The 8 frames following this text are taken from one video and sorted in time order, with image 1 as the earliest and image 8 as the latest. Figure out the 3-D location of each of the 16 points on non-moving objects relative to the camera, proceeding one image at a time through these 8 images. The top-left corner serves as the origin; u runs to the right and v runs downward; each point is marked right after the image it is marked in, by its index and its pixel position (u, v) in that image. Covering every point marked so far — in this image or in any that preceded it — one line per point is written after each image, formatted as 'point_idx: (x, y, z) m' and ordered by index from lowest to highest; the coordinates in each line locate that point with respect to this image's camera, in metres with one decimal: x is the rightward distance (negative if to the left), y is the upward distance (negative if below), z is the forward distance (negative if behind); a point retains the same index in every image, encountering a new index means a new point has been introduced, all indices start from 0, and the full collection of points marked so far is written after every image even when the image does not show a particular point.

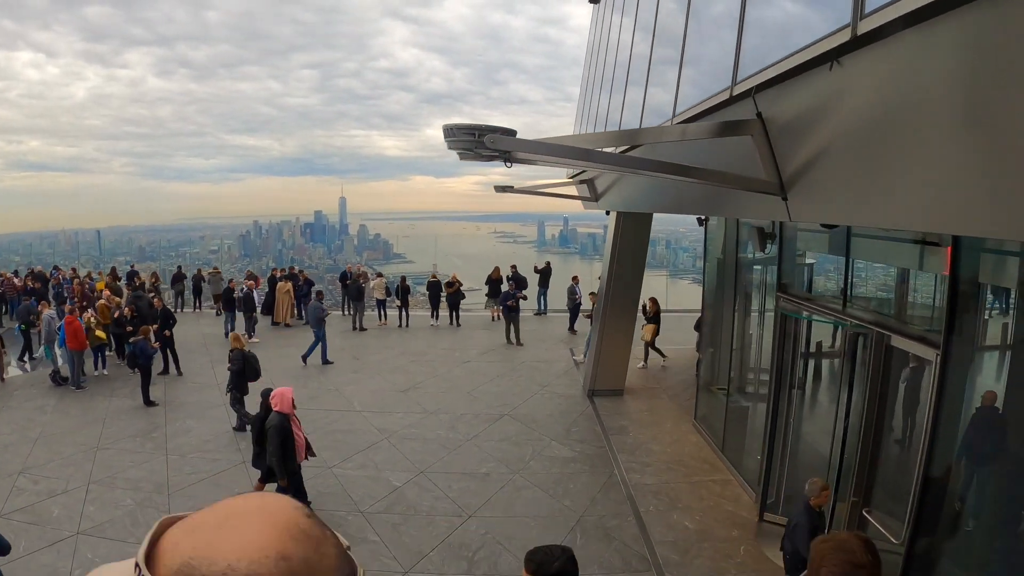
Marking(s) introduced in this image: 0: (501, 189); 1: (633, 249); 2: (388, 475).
0: (-0.3, +2.0, +12.2) m
1: (+2.3, +0.8, +12.0) m
2: (-1.7, -2.5, +8.2) m
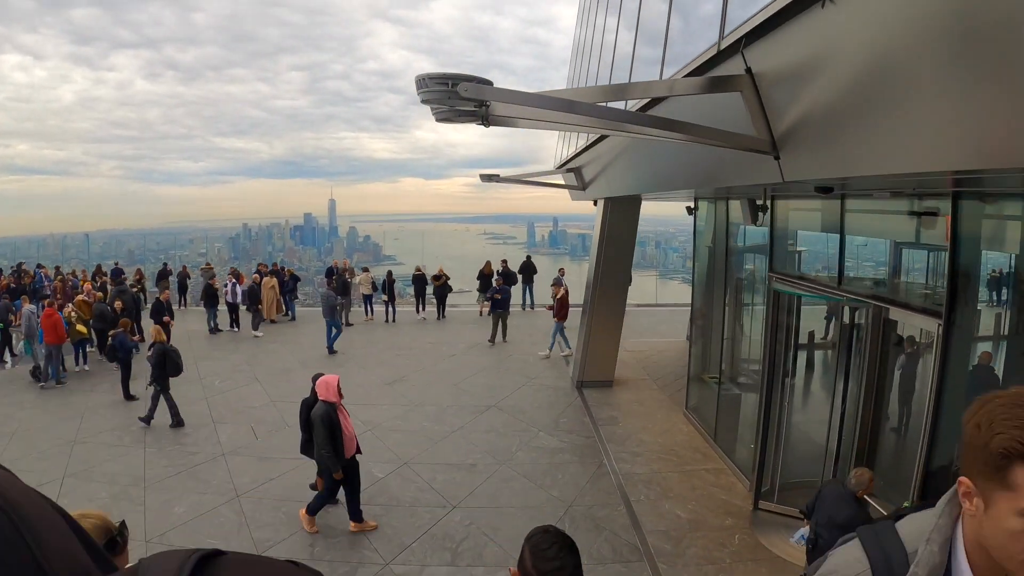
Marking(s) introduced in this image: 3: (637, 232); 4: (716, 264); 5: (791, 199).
0: (-0.5, +2.1, +12.0) m
1: (+2.0, +1.0, +11.8) m
2: (-1.8, -2.3, +8.0) m
3: (+2.3, +1.1, +11.8) m
4: (+3.4, +0.4, +10.6) m
5: (+3.3, +1.1, +7.4) m
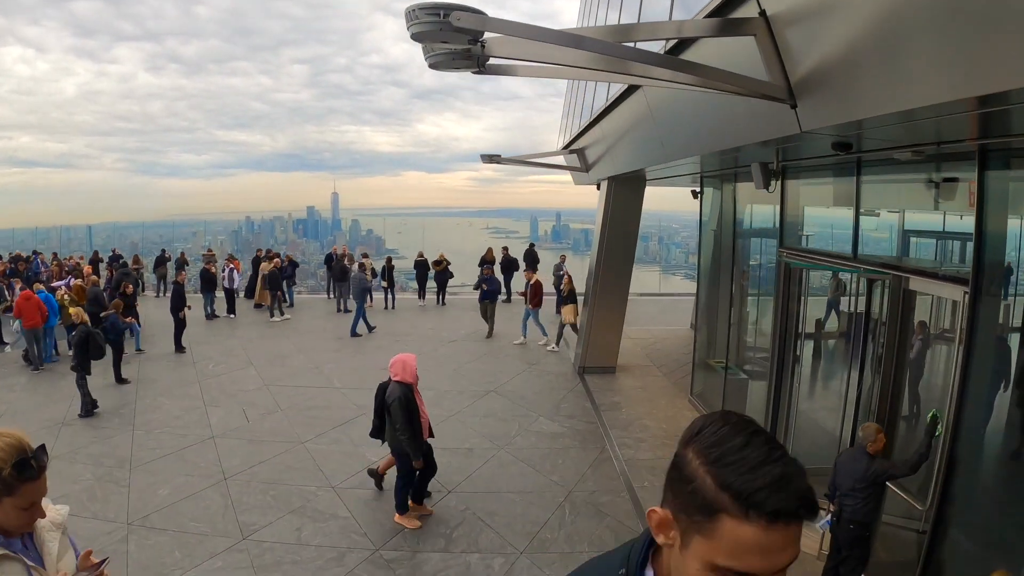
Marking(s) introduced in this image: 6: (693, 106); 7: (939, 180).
0: (-0.5, +2.4, +11.7) m
1: (+2.1, +1.3, +11.4) m
2: (-1.8, -2.0, +7.7) m
3: (+2.4, +1.4, +11.4) m
4: (+3.5, +0.7, +10.2) m
5: (+3.3, +1.3, +7.0) m
6: (+1.7, +1.9, +6.2) m
7: (+3.5, +0.9, +5.1) m
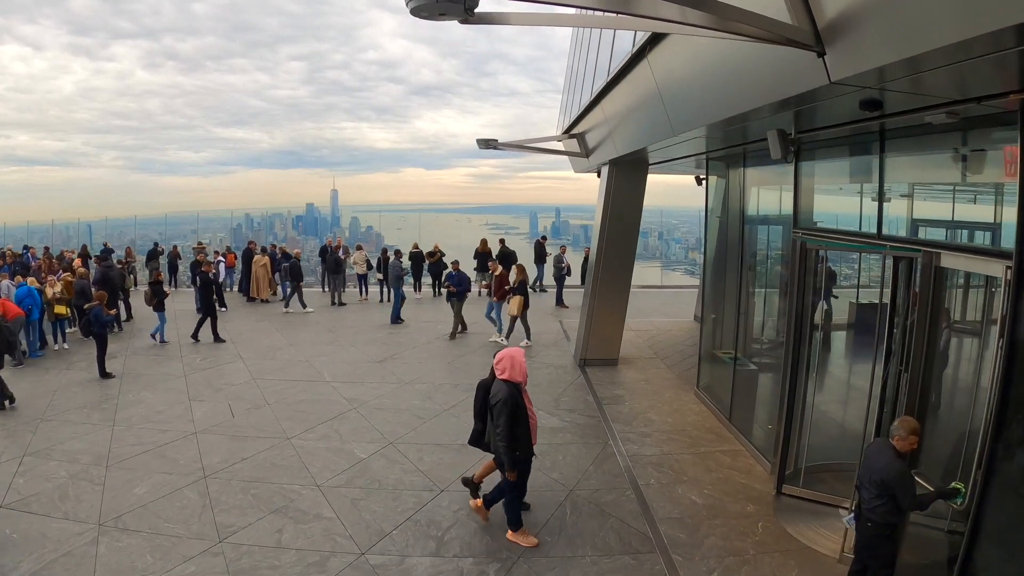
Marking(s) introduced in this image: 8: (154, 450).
0: (-0.5, +2.6, +11.2) m
1: (+2.0, +1.5, +11.0) m
2: (-1.9, -1.8, +7.3) m
3: (+2.3, +1.6, +11.0) m
4: (+3.4, +0.8, +9.8) m
5: (+3.2, +1.5, +6.6) m
6: (+1.7, +2.0, +5.8) m
7: (+3.4, +1.0, +4.7) m
8: (-4.5, -2.0, +7.9) m
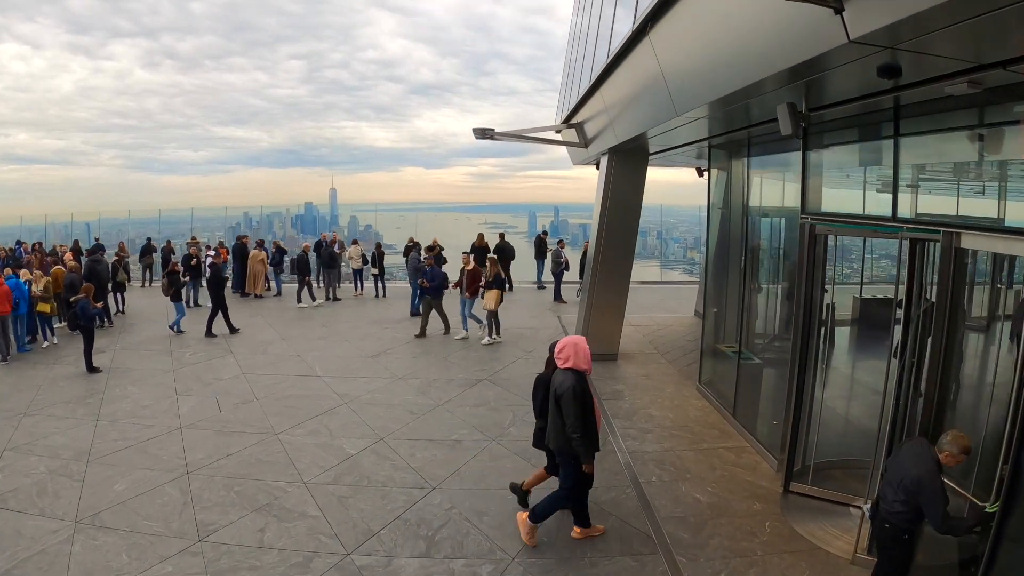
0: (-0.5, +2.7, +11.0) m
1: (+2.0, +1.6, +10.7) m
2: (-1.9, -1.7, +7.0) m
3: (+2.3, +1.7, +10.8) m
4: (+3.4, +0.9, +9.6) m
5: (+3.2, +1.6, +6.4) m
6: (+1.7, +2.1, +5.5) m
7: (+3.4, +1.1, +4.4) m
8: (-4.6, -1.9, +7.6) m
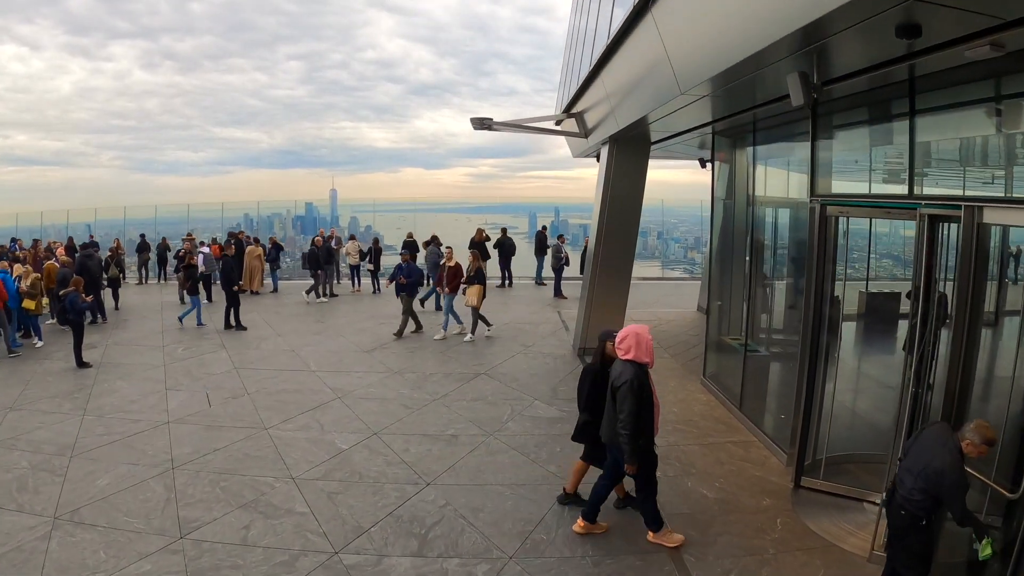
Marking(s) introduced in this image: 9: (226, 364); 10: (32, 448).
0: (-0.6, +2.9, +10.7) m
1: (+2.0, +1.7, +10.5) m
2: (-1.9, -1.6, +6.8) m
3: (+2.3, +1.8, +10.5) m
4: (+3.4, +1.1, +9.3) m
5: (+3.2, +1.7, +6.1) m
6: (+1.7, +2.2, +5.2) m
7: (+3.4, +1.2, +4.1) m
8: (-4.6, -1.8, +7.3) m
9: (-4.8, -1.3, +10.4) m
10: (-5.5, -1.9, +7.2) m
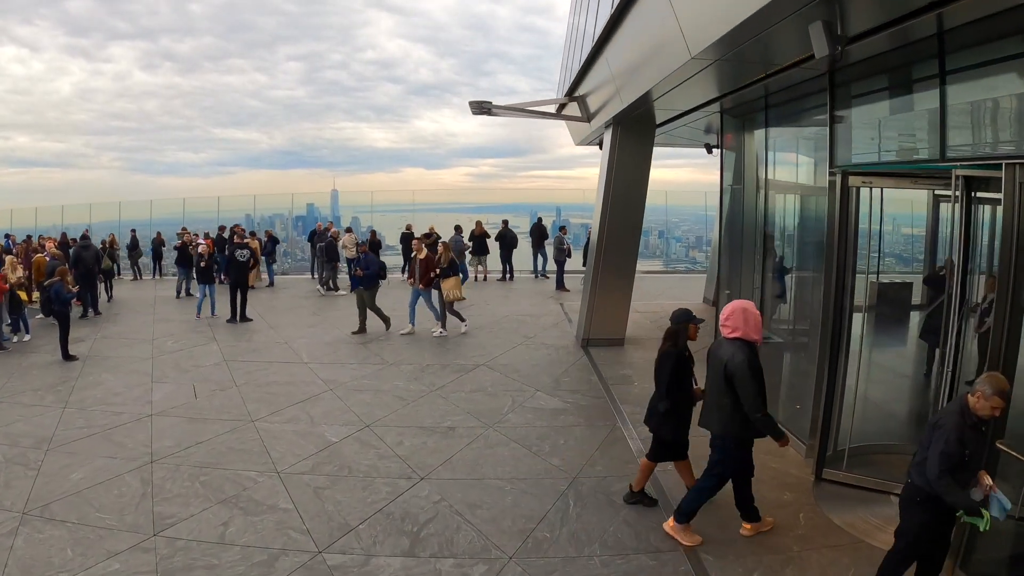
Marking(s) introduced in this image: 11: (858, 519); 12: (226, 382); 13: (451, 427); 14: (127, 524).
0: (-0.5, +3.0, +10.3) m
1: (+2.0, +1.9, +10.1) m
2: (-1.9, -1.4, +6.4) m
3: (+2.3, +1.9, +10.1) m
4: (+3.4, +1.2, +8.9) m
5: (+3.2, +1.9, +5.7) m
6: (+1.7, +2.4, +4.9) m
7: (+3.4, +1.4, +3.8) m
8: (-4.6, -1.6, +7.0) m
9: (-4.7, -1.1, +10.0) m
10: (-5.5, -1.7, +6.8) m
11: (+2.6, -1.8, +4.7) m
12: (-3.9, -1.3, +8.5) m
13: (-0.6, -1.4, +6.4) m
14: (-2.9, -1.8, +4.8) m
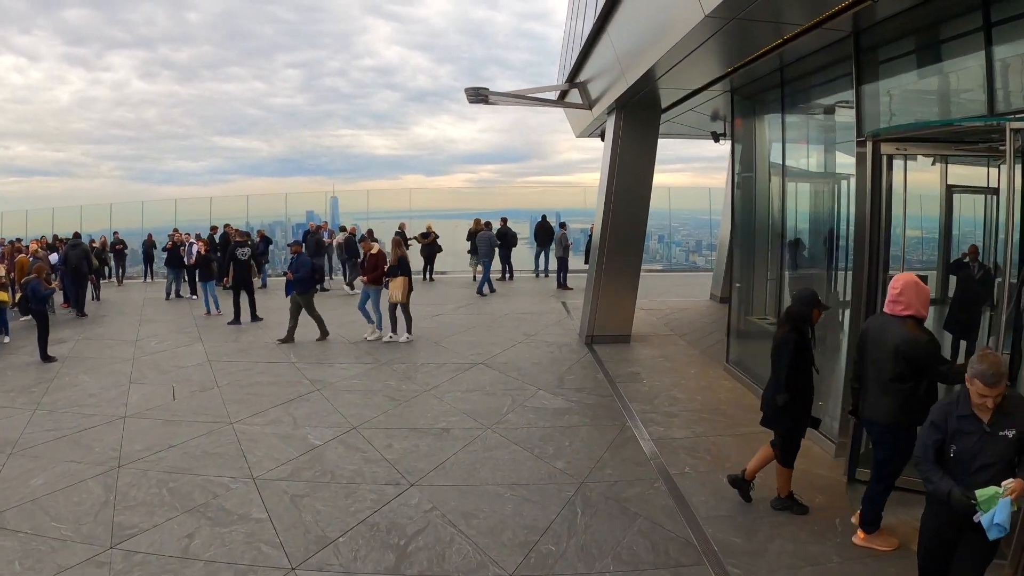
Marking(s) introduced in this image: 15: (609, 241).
0: (-0.6, +3.1, +9.9) m
1: (+2.0, +2.0, +9.6) m
2: (-1.9, -1.4, +5.9) m
3: (+2.2, +2.0, +9.7) m
4: (+3.4, +1.3, +8.5) m
5: (+3.2, +2.0, +5.3) m
6: (+1.6, +2.5, +4.4) m
7: (+3.4, +1.5, +3.3) m
8: (-4.6, -1.6, +6.5) m
9: (-4.8, -1.1, +9.5) m
10: (-5.5, -1.6, +6.3) m
11: (+2.6, -1.6, +4.2) m
12: (-3.9, -1.2, +8.0) m
13: (-0.6, -1.3, +5.9) m
14: (-2.9, -1.7, +4.3) m
15: (+1.6, +0.7, +9.9) m
